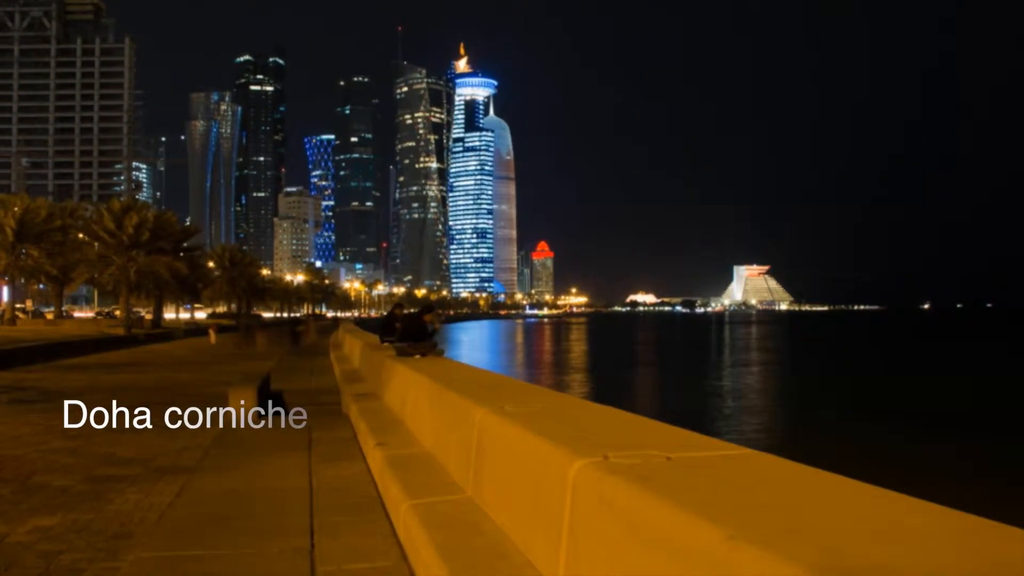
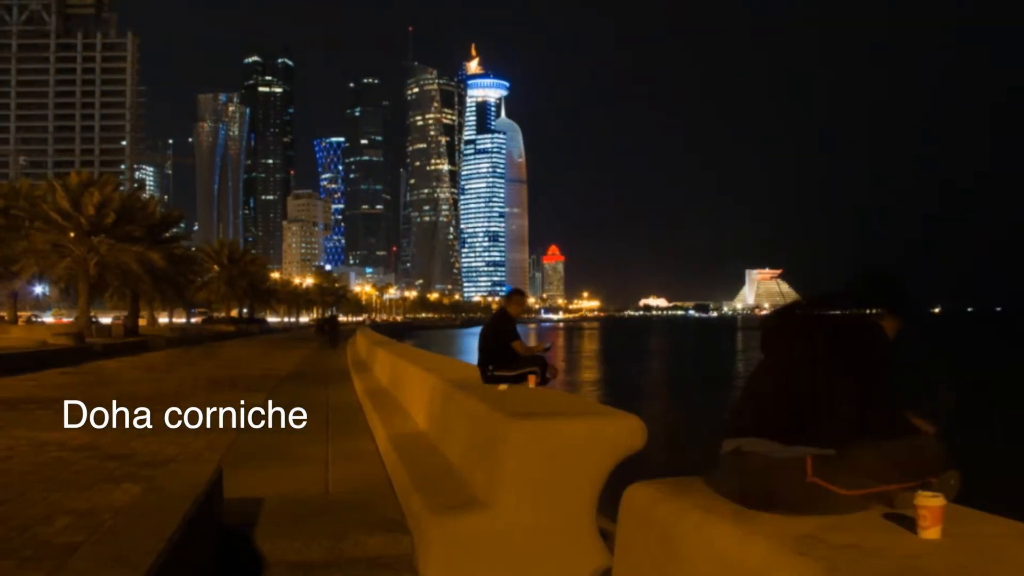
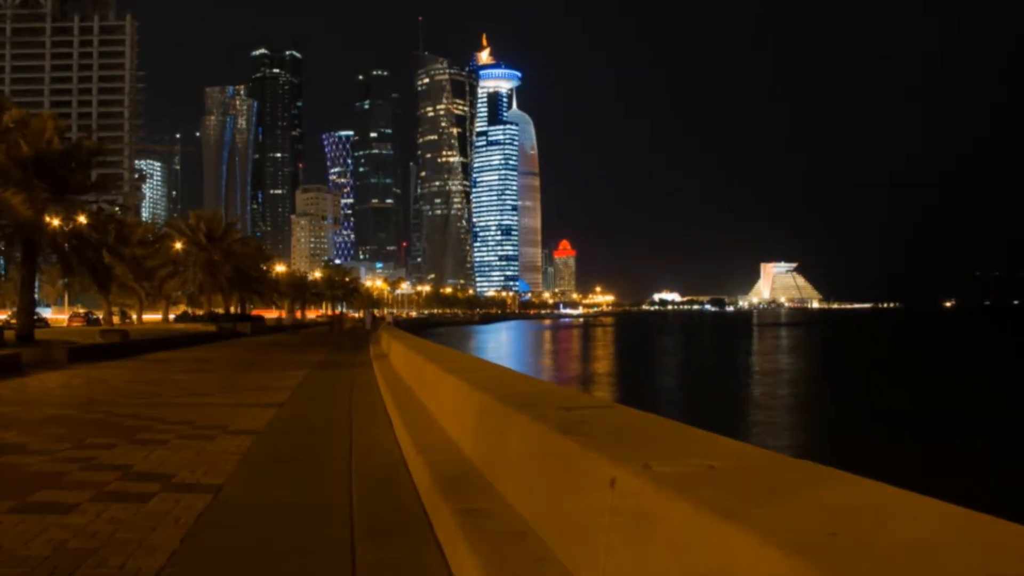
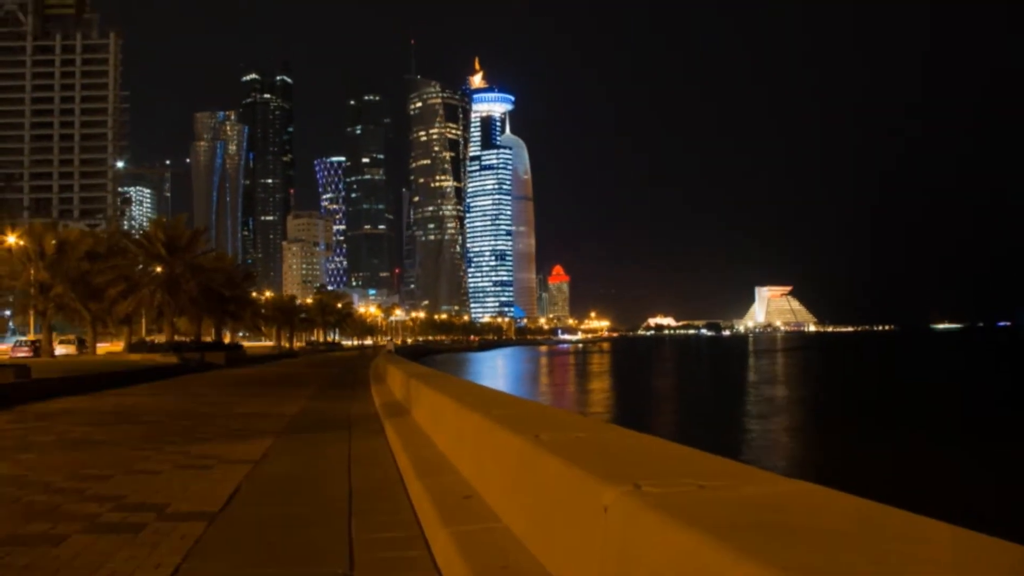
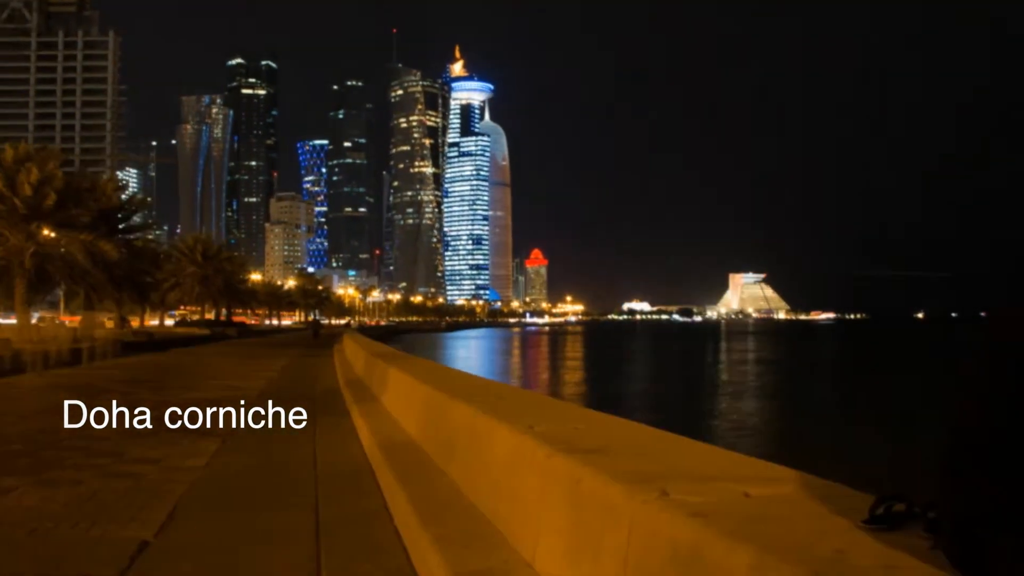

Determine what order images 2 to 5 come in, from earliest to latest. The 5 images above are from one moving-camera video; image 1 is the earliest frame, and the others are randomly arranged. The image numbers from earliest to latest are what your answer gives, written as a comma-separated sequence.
2, 5, 3, 4
